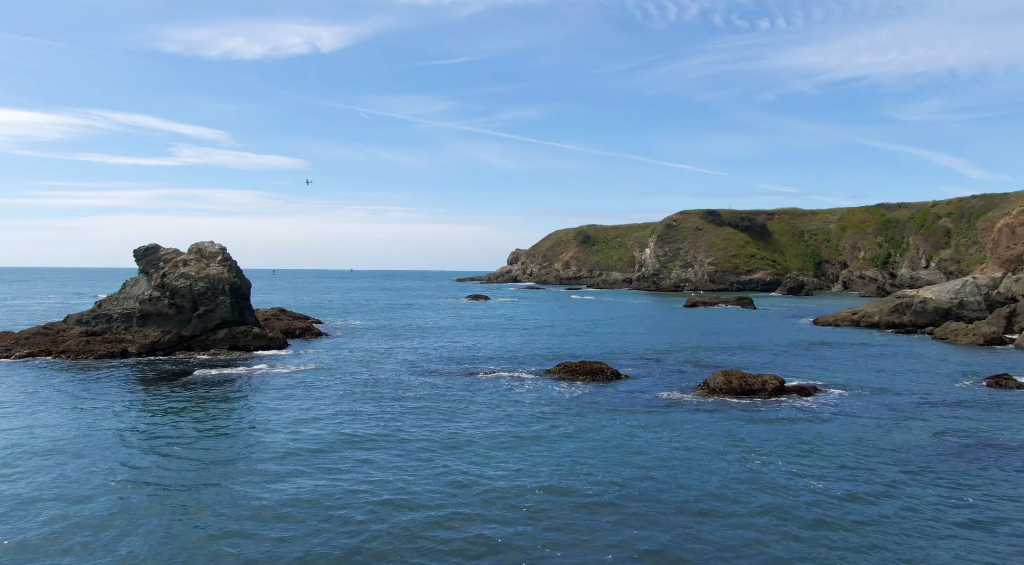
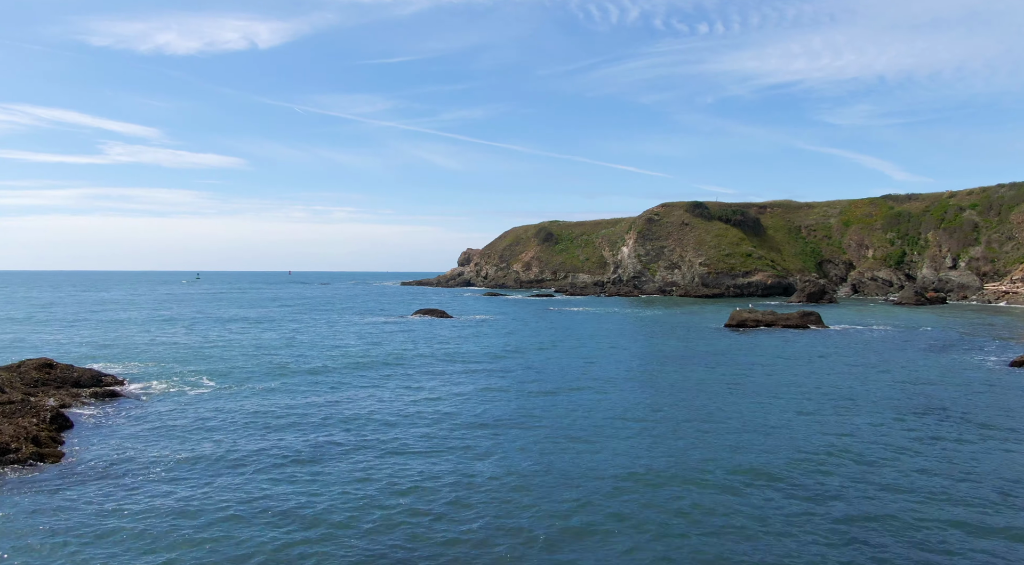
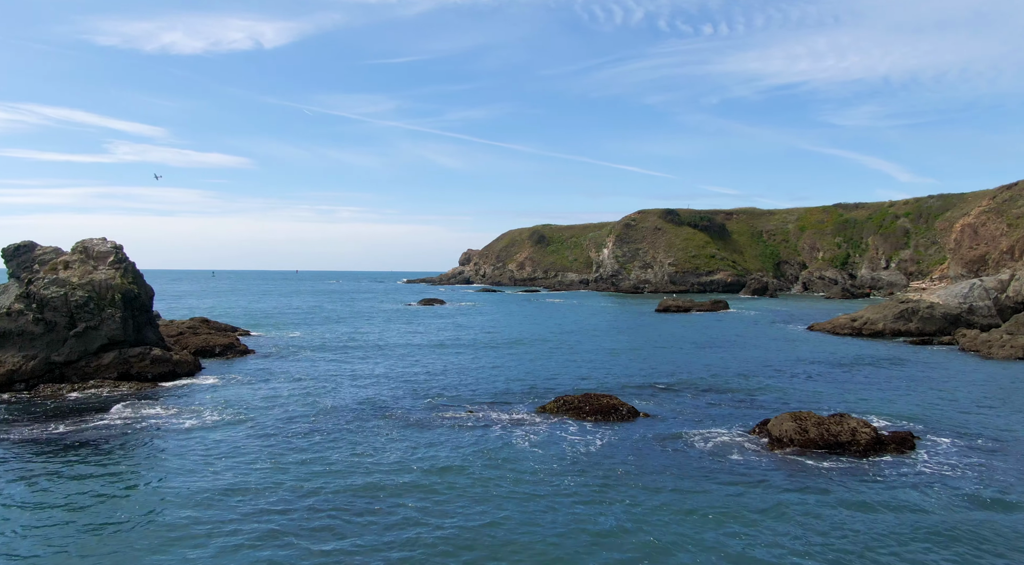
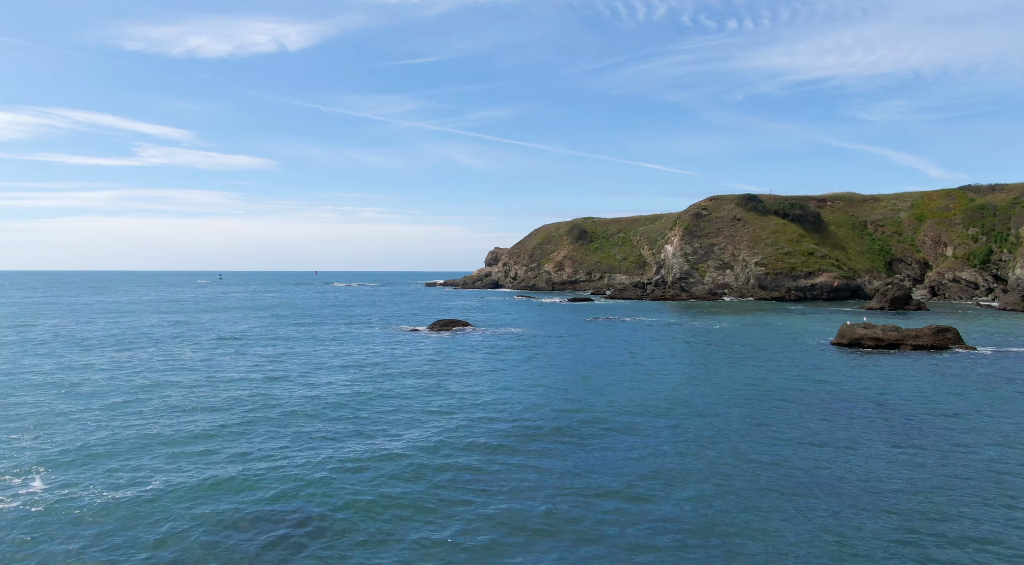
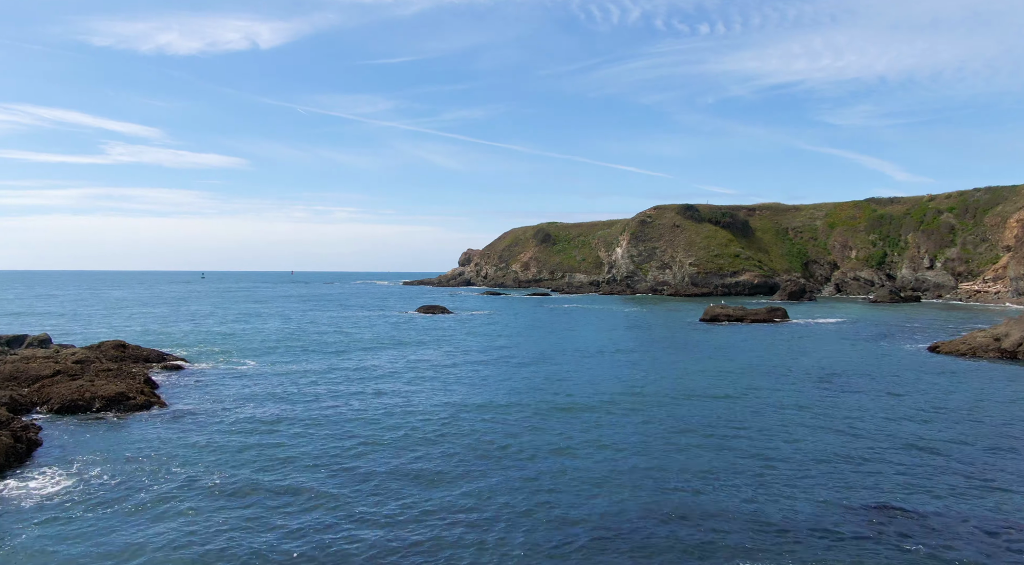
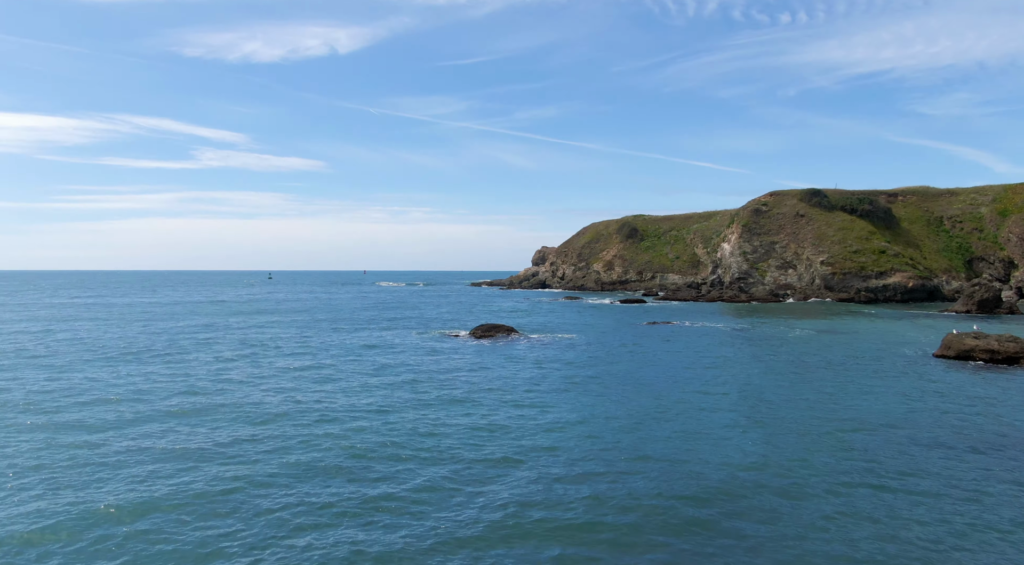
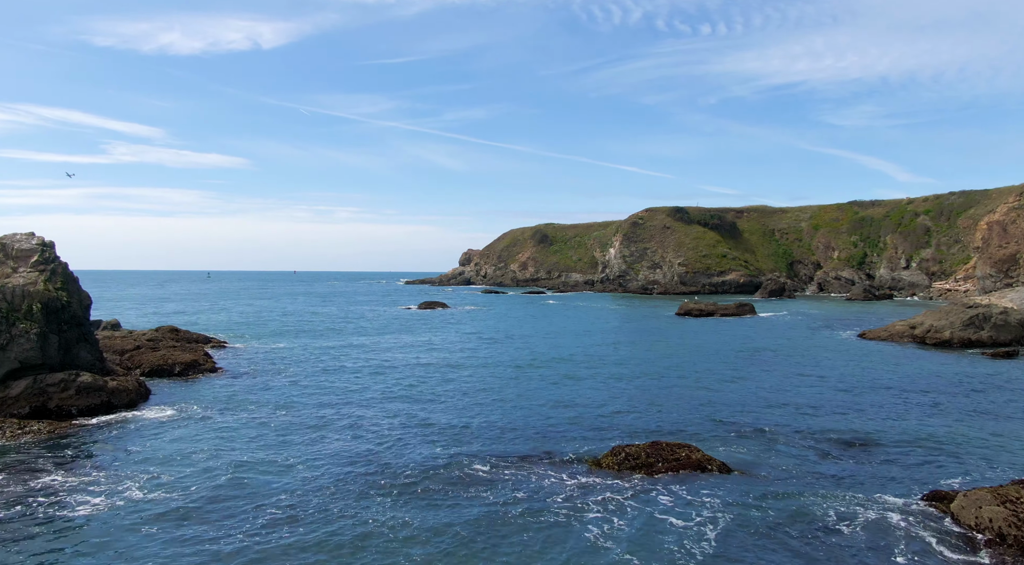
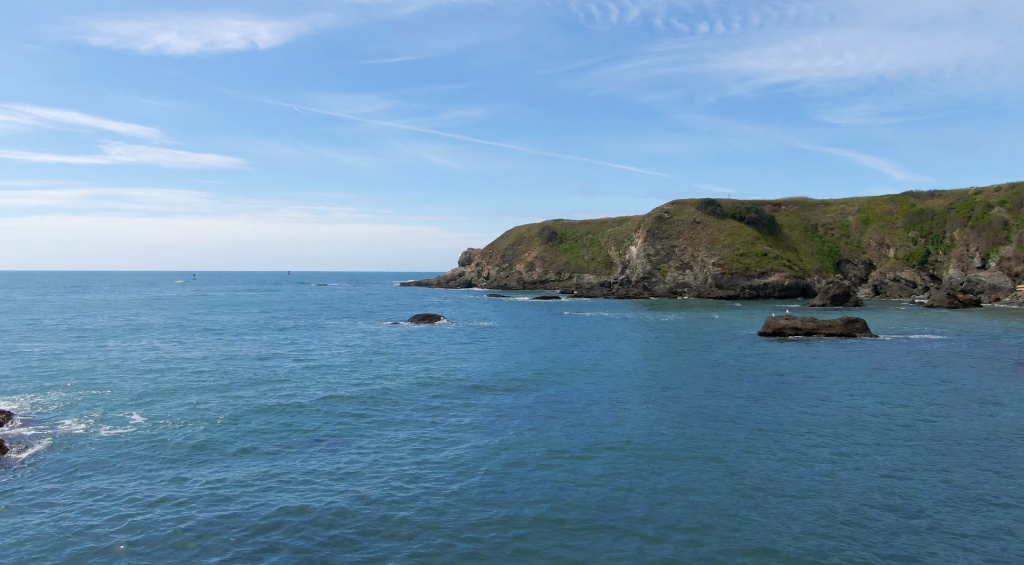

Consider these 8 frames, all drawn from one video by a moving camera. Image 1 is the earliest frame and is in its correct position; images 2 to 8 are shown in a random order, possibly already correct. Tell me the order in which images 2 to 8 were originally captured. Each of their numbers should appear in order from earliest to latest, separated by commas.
3, 7, 5, 2, 8, 4, 6
